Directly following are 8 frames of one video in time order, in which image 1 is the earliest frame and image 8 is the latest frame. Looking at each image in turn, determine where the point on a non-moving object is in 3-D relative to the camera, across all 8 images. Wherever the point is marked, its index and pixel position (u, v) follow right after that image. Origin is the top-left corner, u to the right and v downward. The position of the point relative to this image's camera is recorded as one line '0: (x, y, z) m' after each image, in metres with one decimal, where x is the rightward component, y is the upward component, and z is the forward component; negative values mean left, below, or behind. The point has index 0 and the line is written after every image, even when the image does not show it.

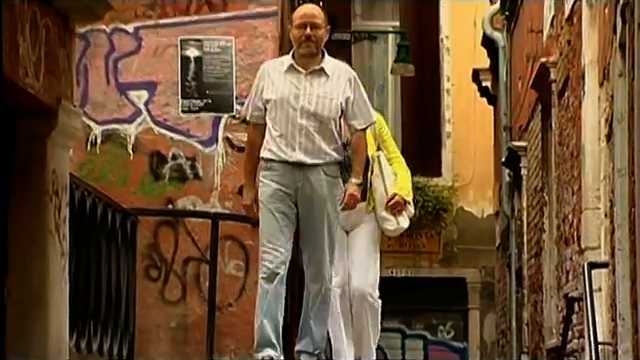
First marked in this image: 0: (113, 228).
0: (-1.8, -0.4, +8.7) m
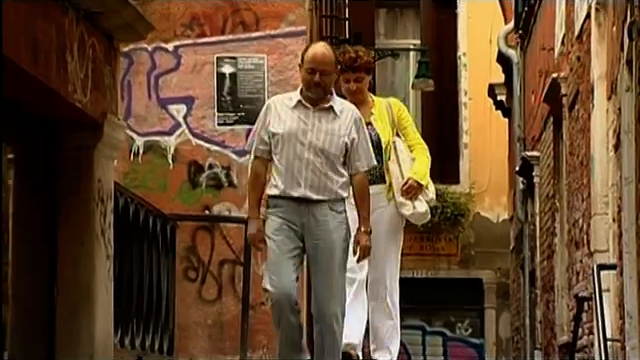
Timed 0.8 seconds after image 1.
0: (-1.5, -0.5, +9.3) m
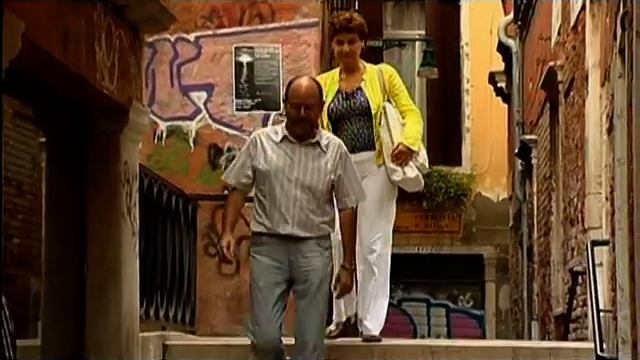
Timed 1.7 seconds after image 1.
0: (-1.4, -0.3, +9.9) m
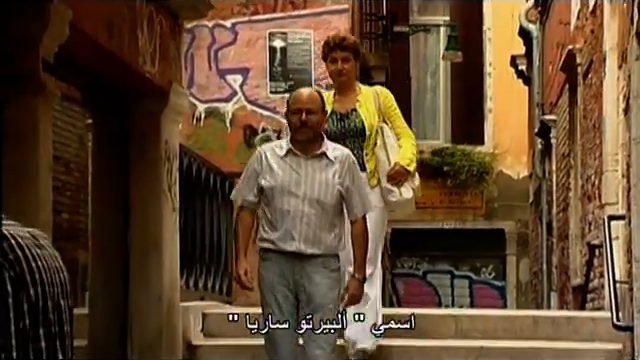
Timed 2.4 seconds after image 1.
0: (-1.1, -0.1, +10.4) m
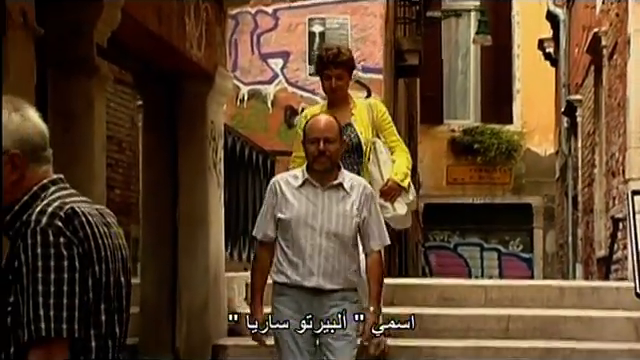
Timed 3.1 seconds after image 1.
0: (-0.7, +0.1, +11.0) m
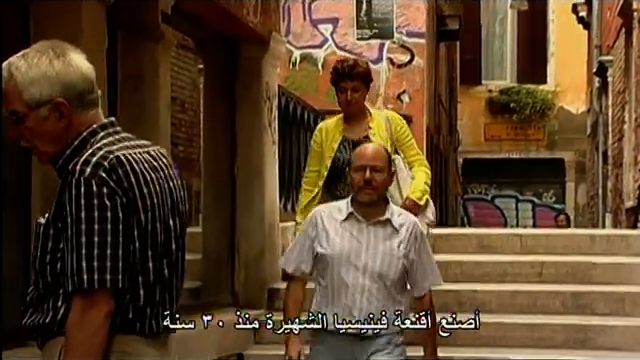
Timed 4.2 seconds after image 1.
0: (-0.2, +0.6, +11.7) m
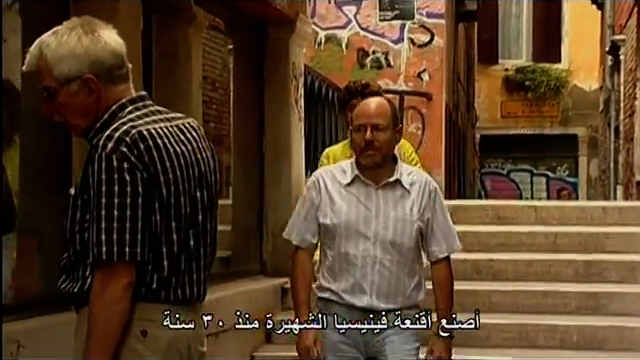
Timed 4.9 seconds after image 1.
0: (+0.1, +1.0, +12.3) m
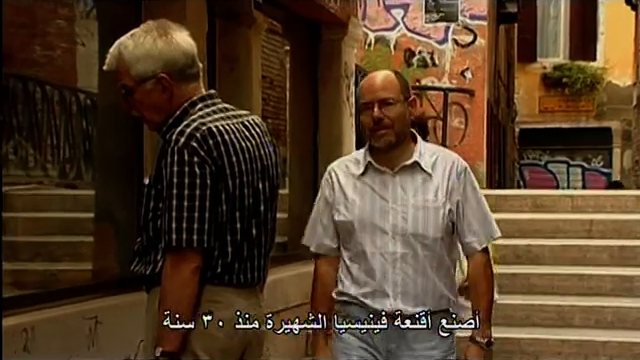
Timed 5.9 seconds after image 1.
0: (+0.8, +1.1, +13.1) m
